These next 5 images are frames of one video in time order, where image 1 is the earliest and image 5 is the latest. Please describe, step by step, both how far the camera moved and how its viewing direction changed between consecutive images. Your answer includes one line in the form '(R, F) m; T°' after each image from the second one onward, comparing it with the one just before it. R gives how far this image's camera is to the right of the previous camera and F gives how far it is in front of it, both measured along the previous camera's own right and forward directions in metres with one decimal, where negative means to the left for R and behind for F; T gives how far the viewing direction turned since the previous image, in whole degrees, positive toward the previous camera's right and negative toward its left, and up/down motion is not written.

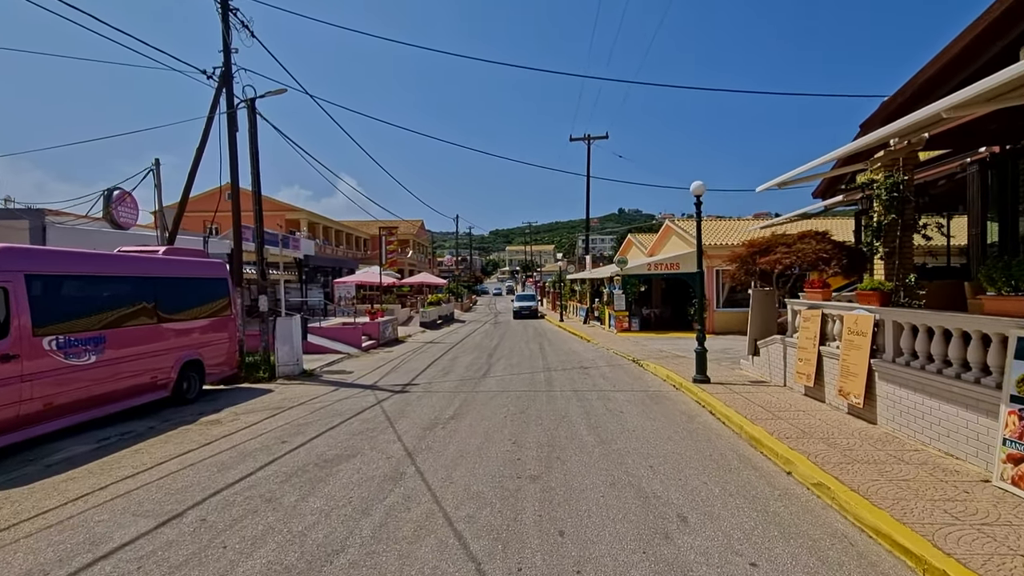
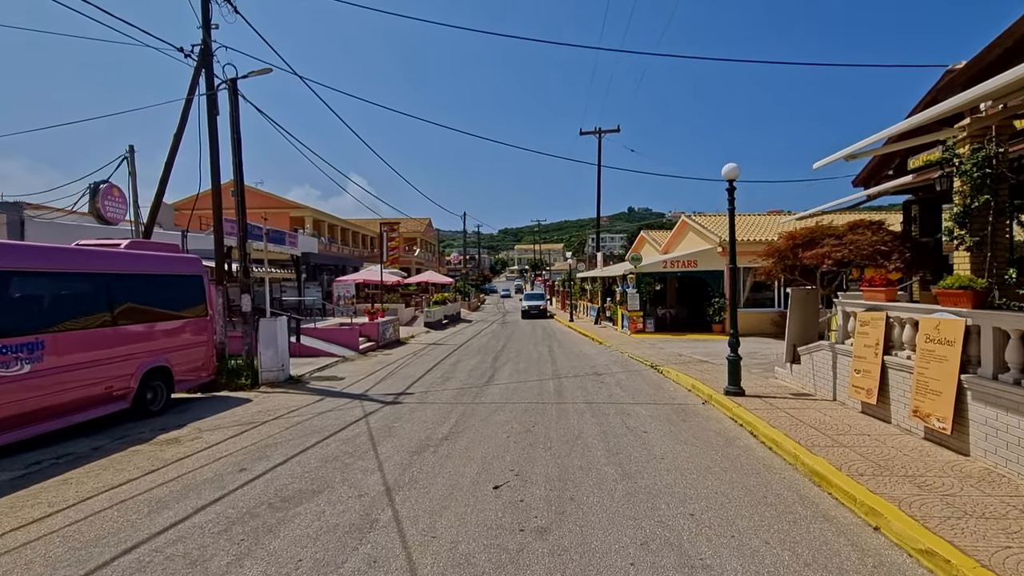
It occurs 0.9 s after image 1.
(+0.1, +1.3) m; -1°
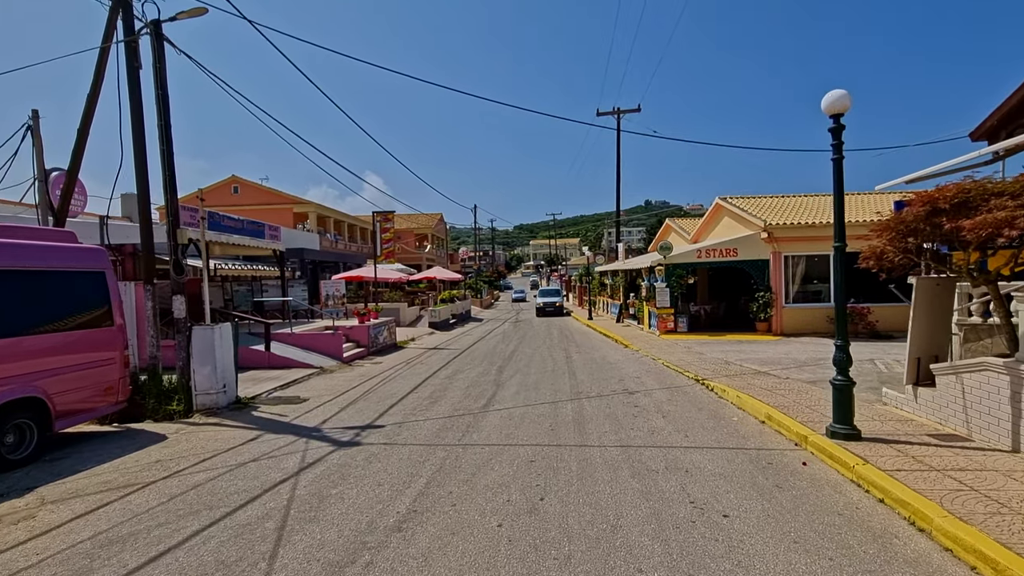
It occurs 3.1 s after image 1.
(+0.2, +2.8) m; -2°
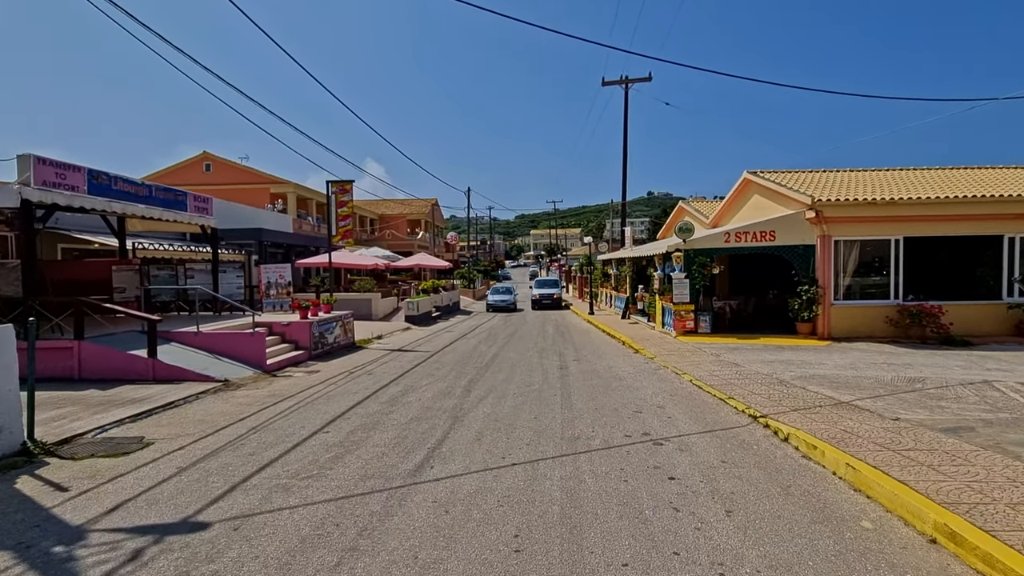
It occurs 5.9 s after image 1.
(+0.5, +3.7) m; 0°
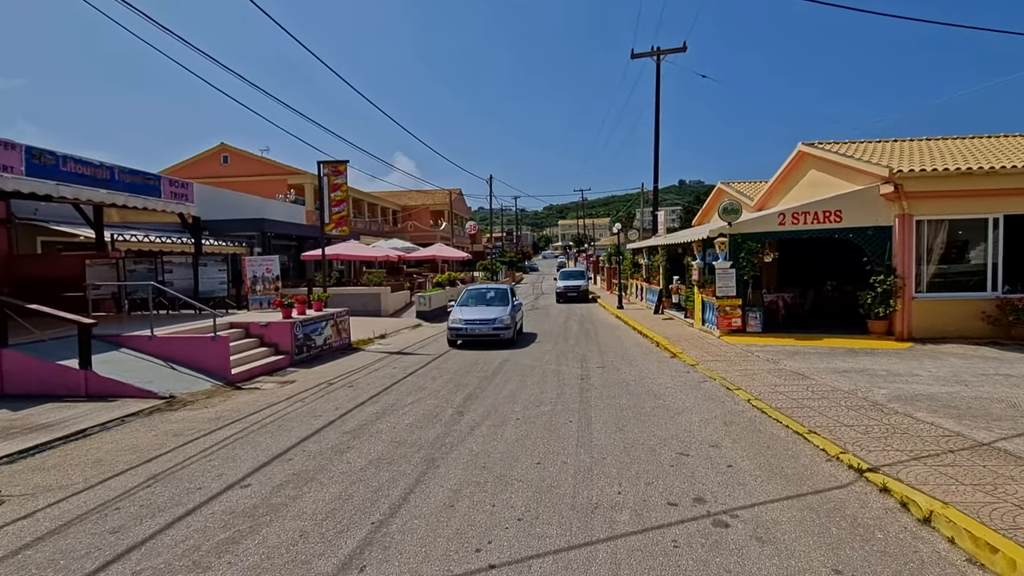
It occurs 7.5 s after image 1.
(+0.4, +2.1) m; -3°
